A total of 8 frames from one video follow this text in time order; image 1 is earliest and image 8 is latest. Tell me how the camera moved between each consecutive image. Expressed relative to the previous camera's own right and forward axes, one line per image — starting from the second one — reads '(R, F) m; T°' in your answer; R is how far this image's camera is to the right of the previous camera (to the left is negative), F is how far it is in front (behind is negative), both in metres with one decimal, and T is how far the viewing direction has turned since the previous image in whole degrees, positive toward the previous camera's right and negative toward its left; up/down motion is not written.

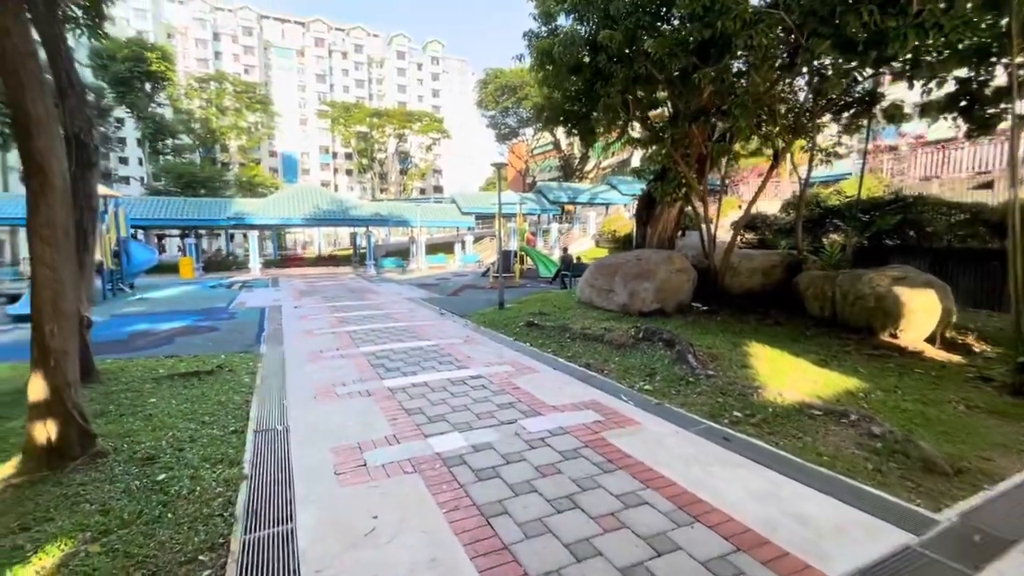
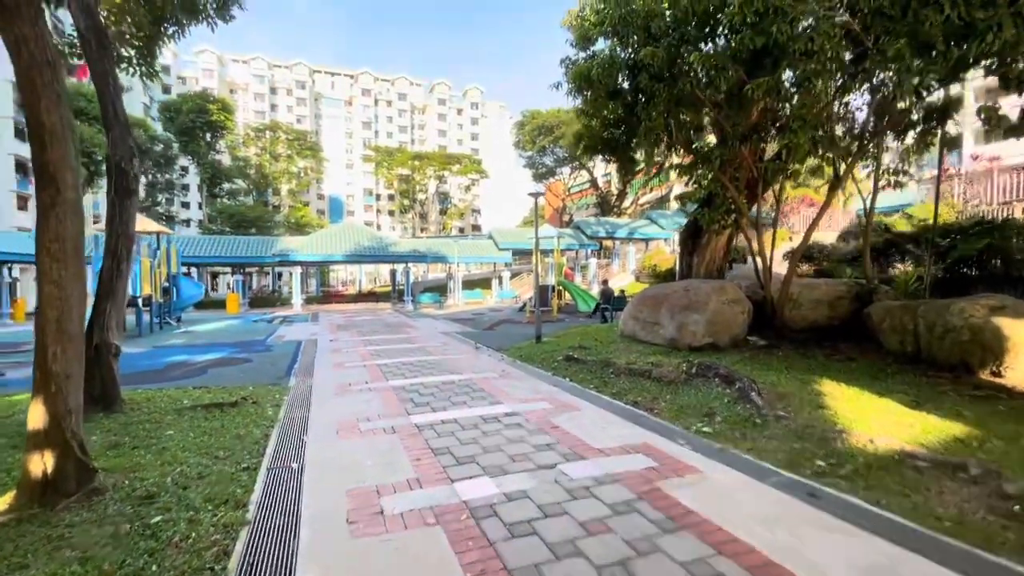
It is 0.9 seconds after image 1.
(0.0, +0.5) m; -5°
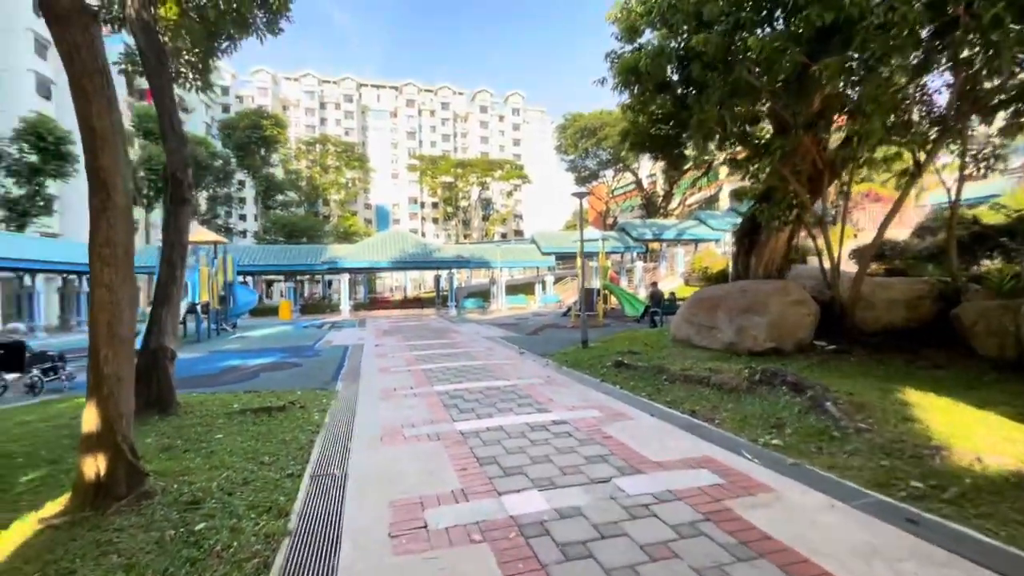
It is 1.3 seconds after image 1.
(-0.1, +0.3) m; -5°
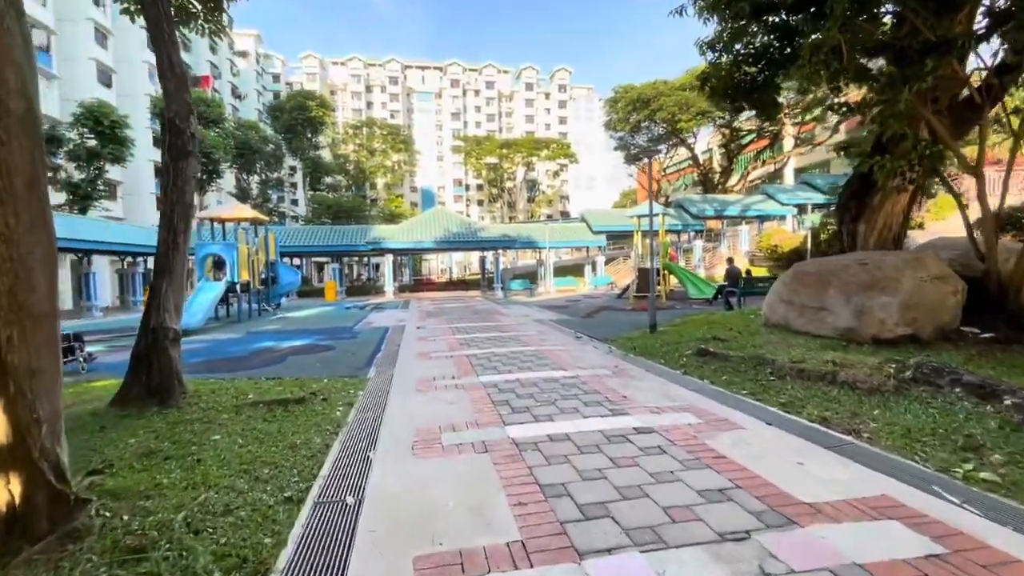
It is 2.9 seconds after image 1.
(-0.2, +1.4) m; -5°
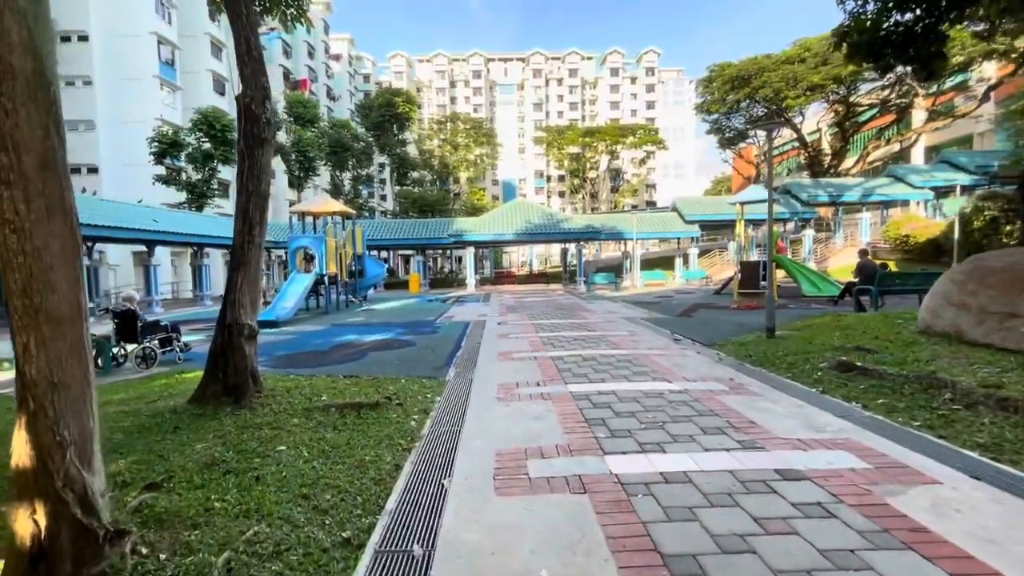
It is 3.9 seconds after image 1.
(-0.2, +0.8) m; -10°
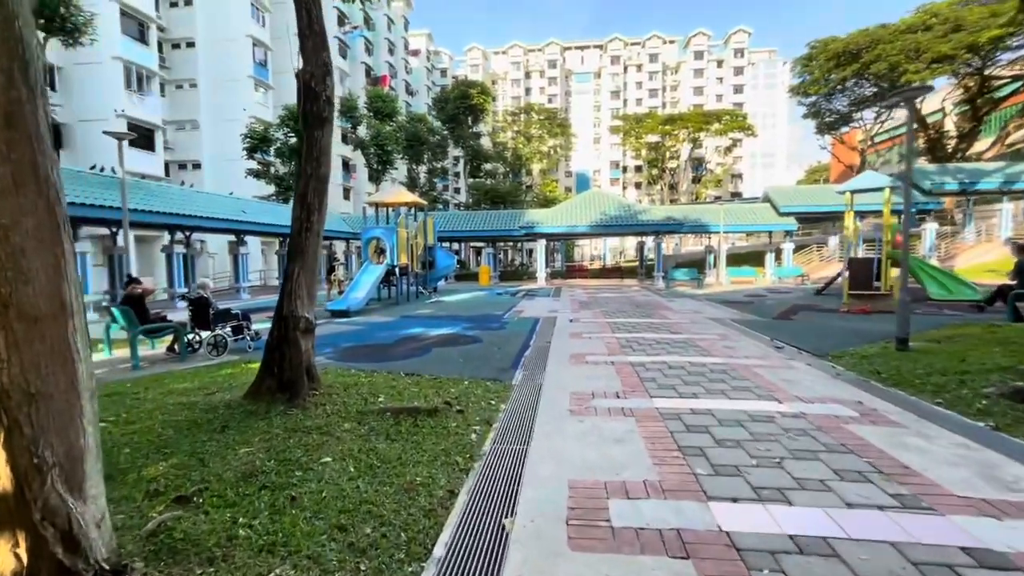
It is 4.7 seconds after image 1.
(-0.1, +0.7) m; -8°
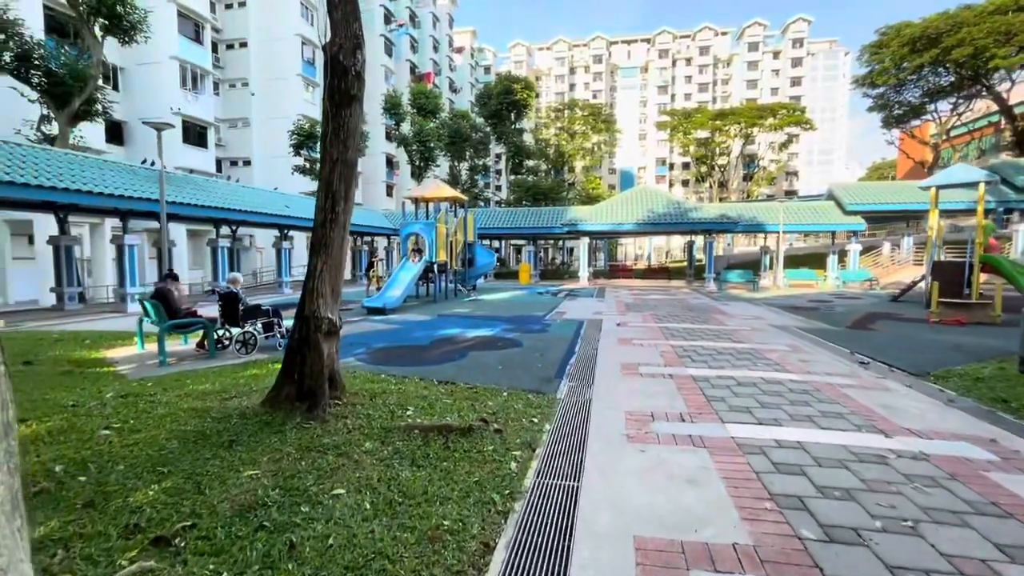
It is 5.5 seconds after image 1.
(-0.1, +0.7) m; -5°
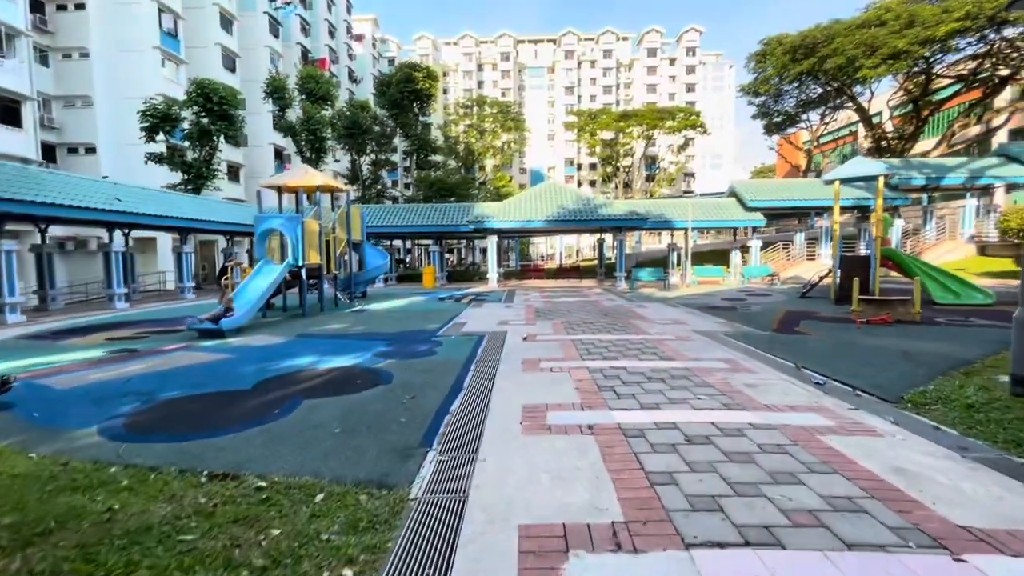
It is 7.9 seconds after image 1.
(+0.6, +2.1) m; +10°
